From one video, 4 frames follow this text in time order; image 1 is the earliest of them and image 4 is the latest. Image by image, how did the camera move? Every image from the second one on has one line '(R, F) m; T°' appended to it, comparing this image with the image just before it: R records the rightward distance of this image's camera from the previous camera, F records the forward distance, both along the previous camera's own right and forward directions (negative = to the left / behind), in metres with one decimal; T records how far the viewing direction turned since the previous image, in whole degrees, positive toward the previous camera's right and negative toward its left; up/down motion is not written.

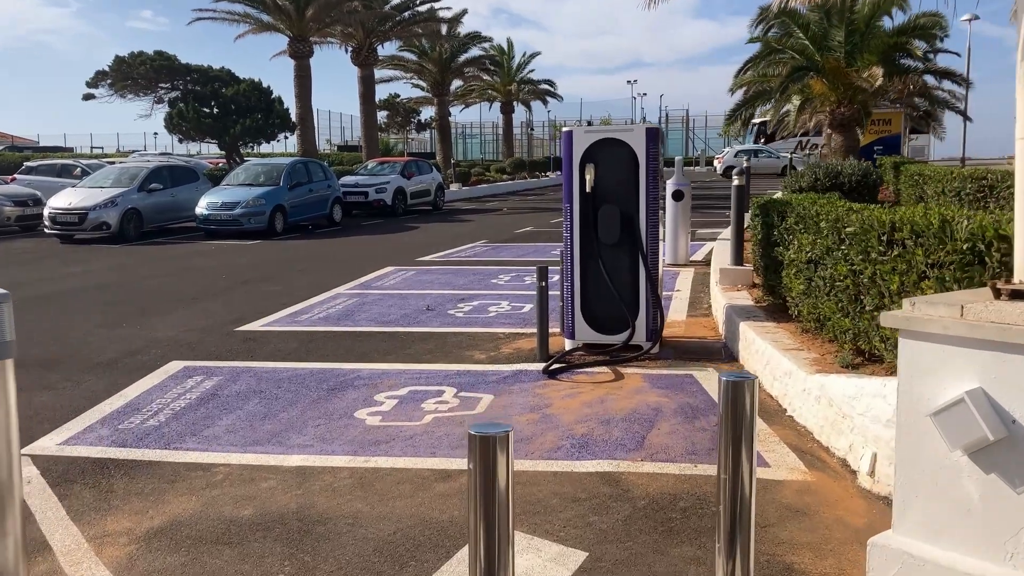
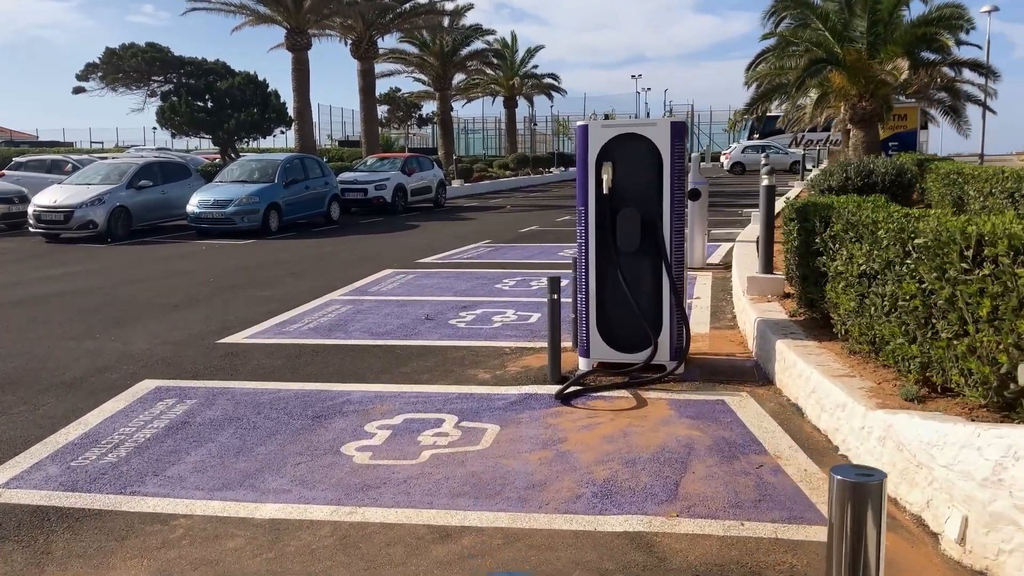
(0.0, +0.7) m; 0°
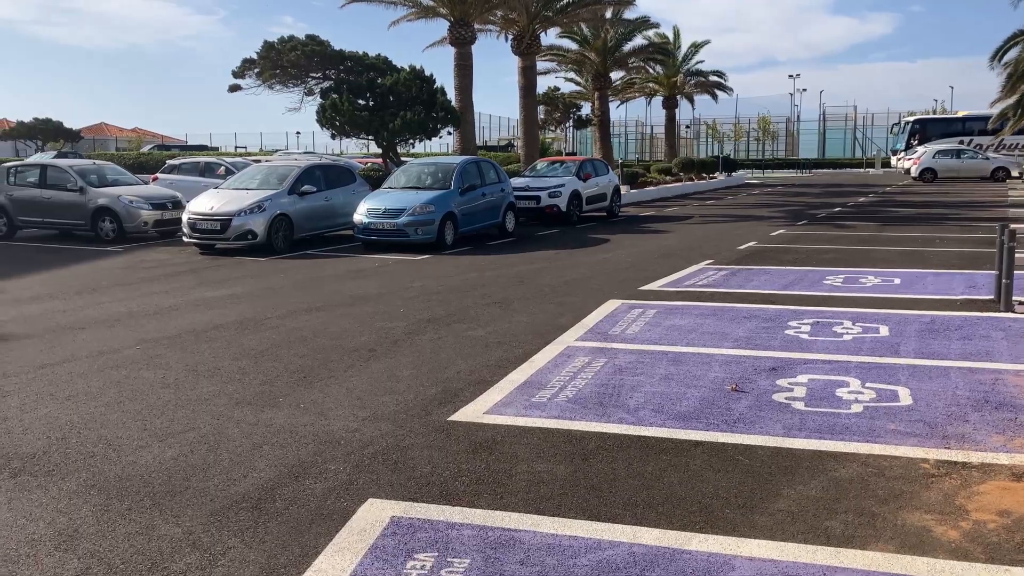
(-1.5, +2.4) m; -8°
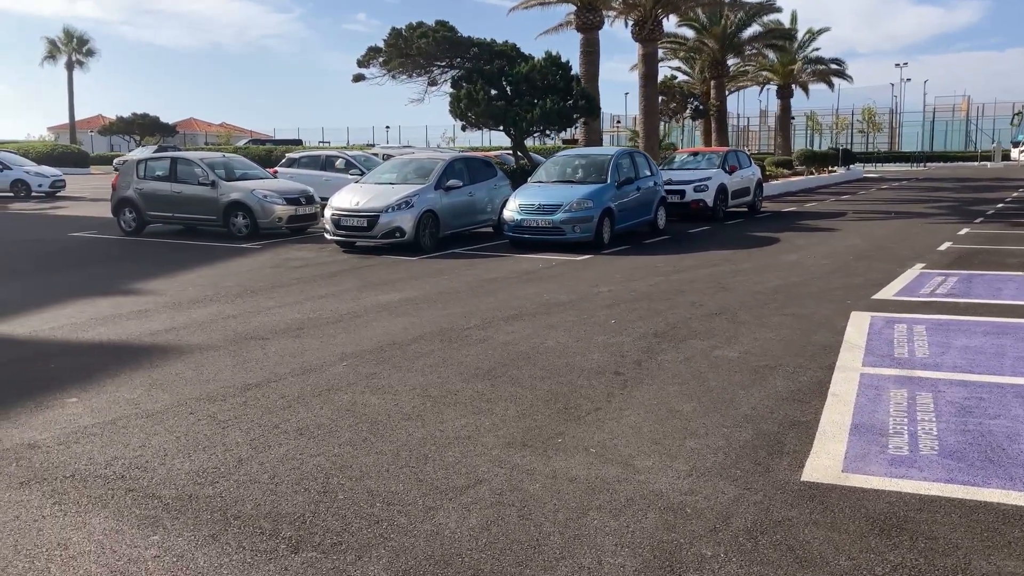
(-1.4, +1.1) m; -4°
